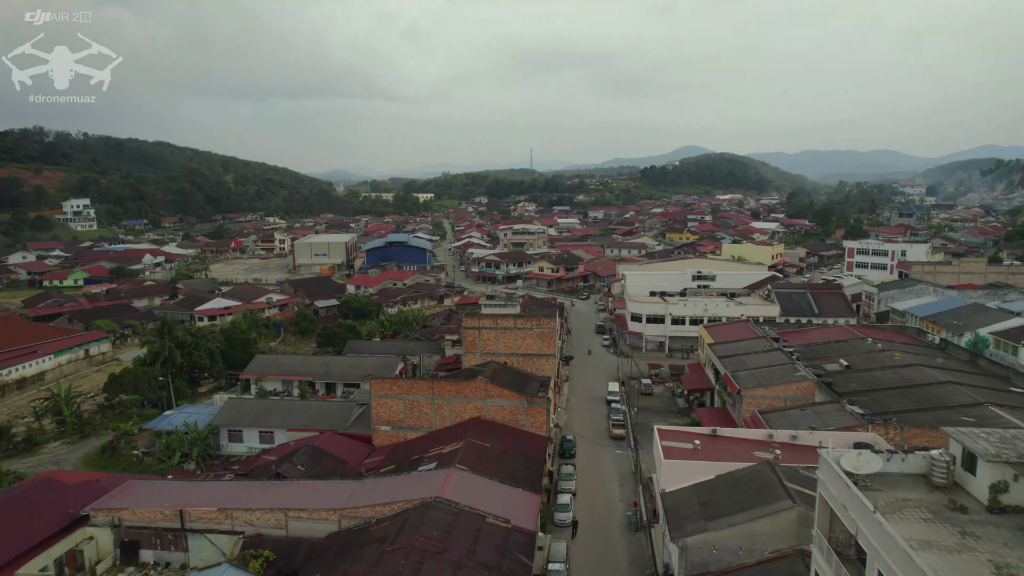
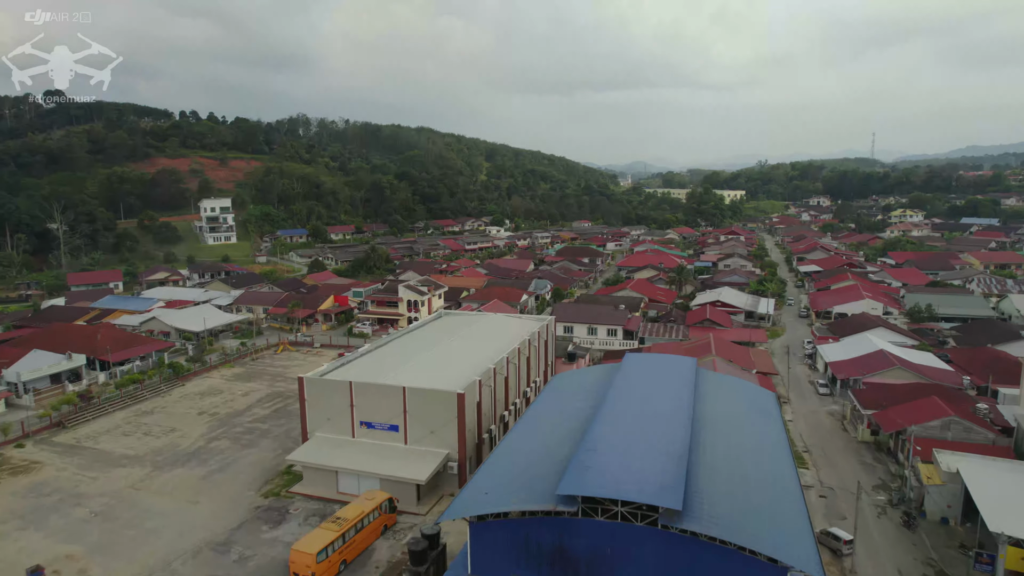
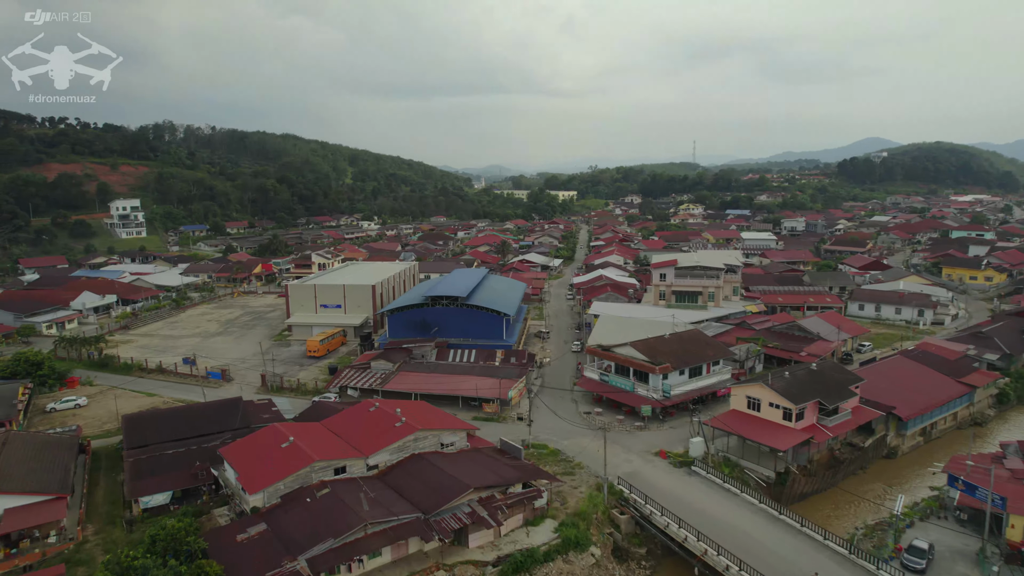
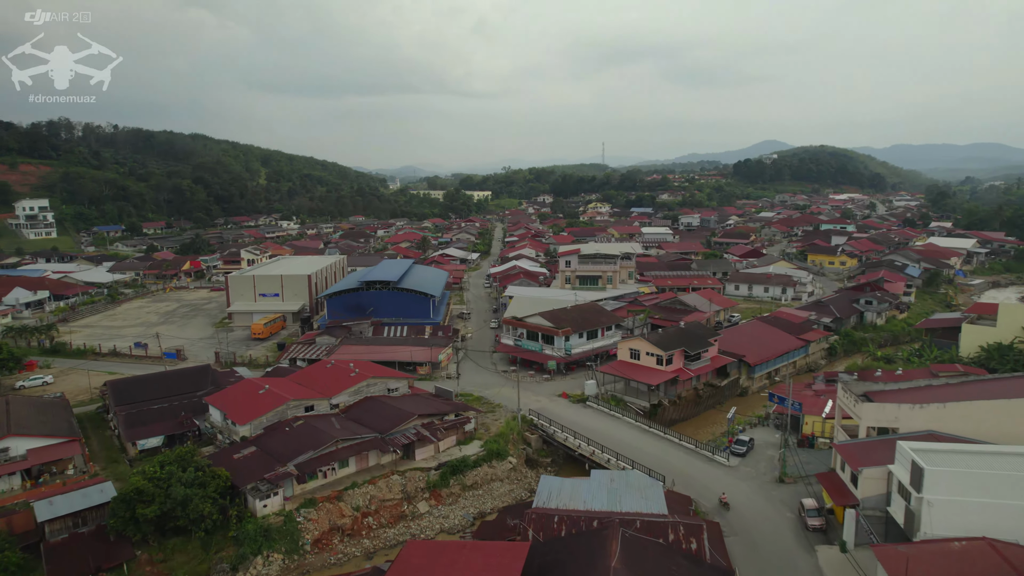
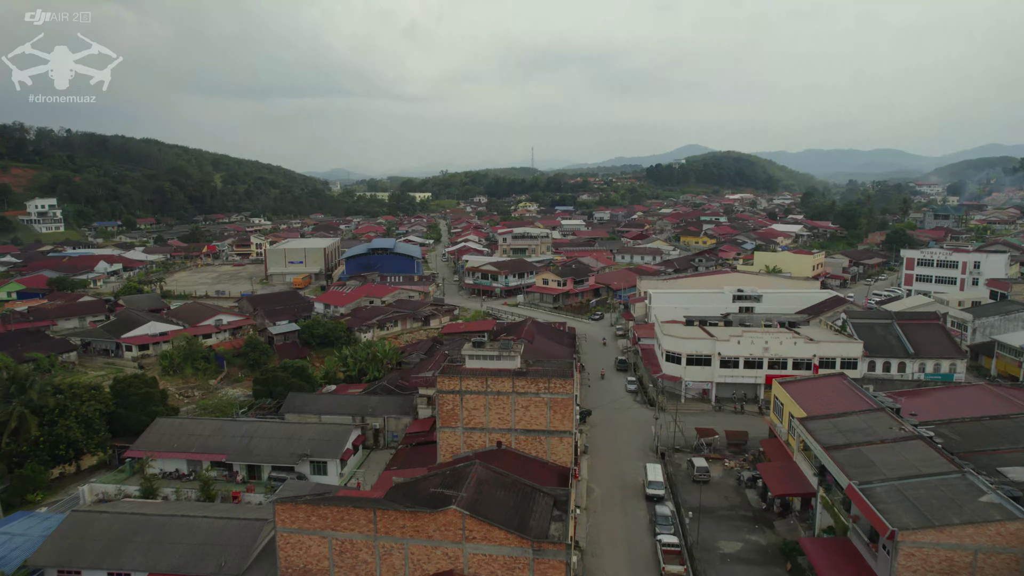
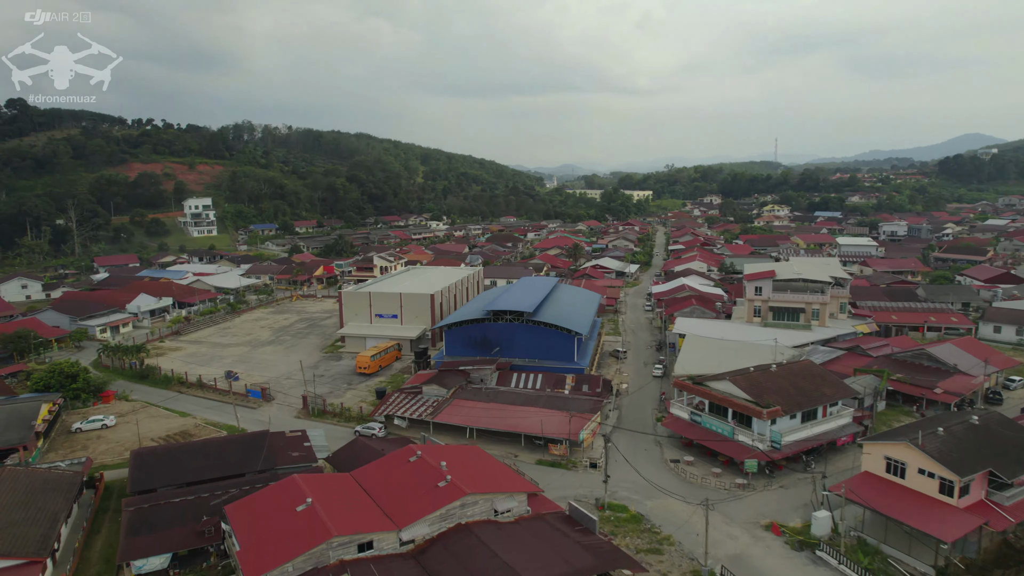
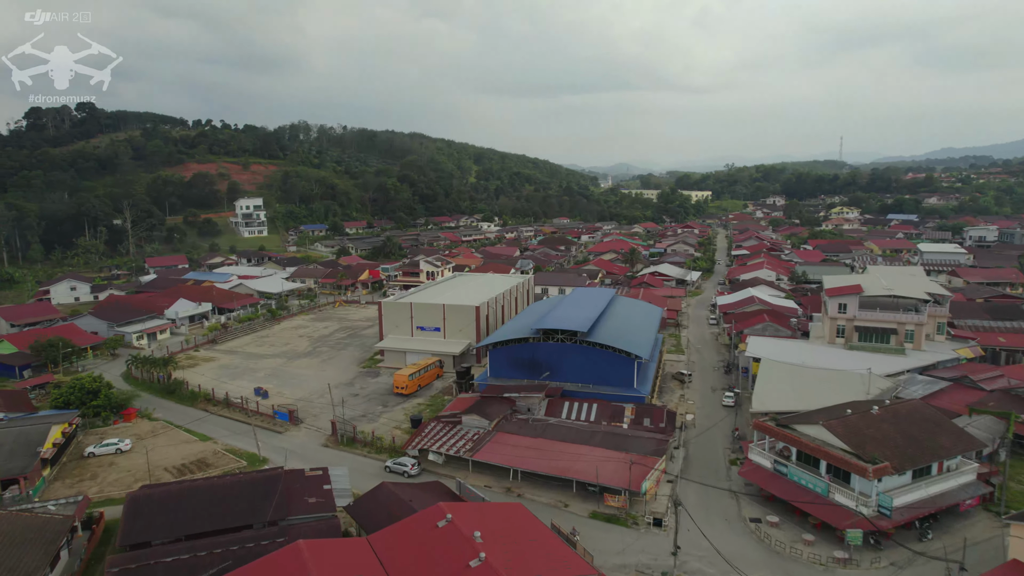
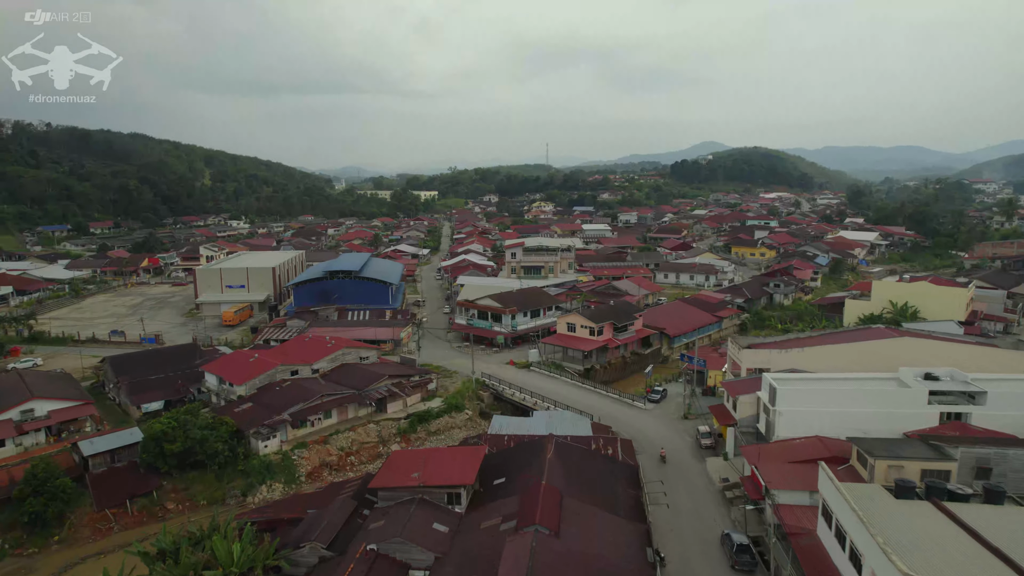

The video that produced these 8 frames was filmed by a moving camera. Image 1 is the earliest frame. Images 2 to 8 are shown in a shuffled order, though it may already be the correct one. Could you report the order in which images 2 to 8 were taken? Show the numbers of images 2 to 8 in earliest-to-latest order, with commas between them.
5, 8, 4, 3, 6, 7, 2
